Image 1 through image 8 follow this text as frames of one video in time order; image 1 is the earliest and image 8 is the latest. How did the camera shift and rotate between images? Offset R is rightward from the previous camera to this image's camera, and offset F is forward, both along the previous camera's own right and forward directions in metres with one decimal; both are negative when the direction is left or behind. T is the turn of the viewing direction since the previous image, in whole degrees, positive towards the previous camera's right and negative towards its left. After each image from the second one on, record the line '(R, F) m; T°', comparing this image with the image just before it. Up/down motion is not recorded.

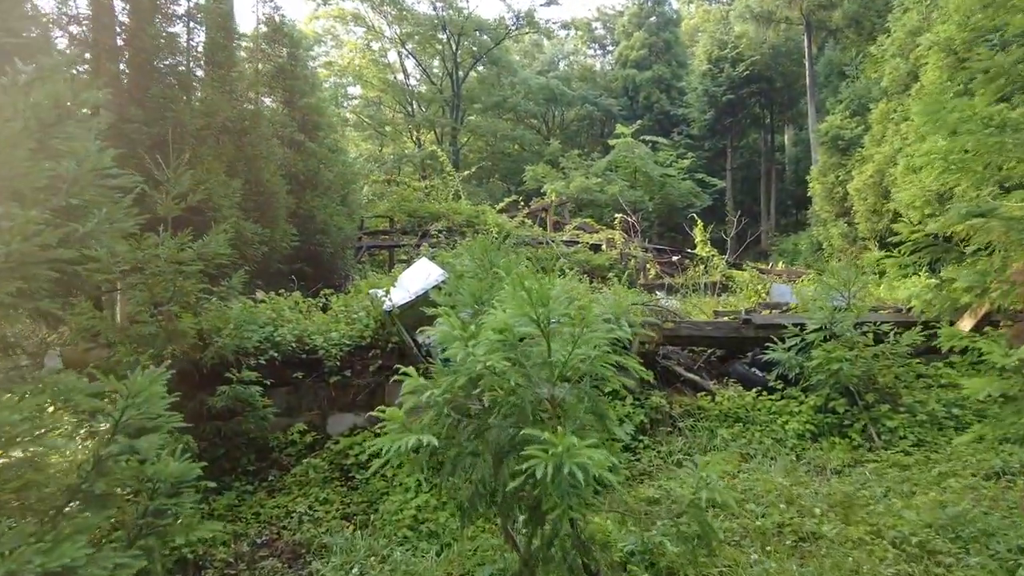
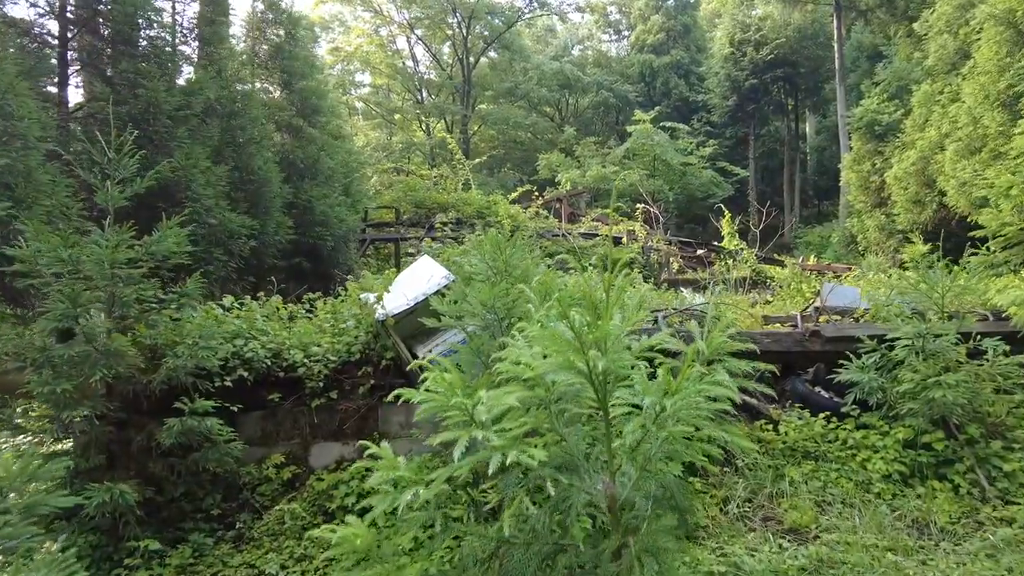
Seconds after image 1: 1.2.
(-0.1, +0.9) m; -1°
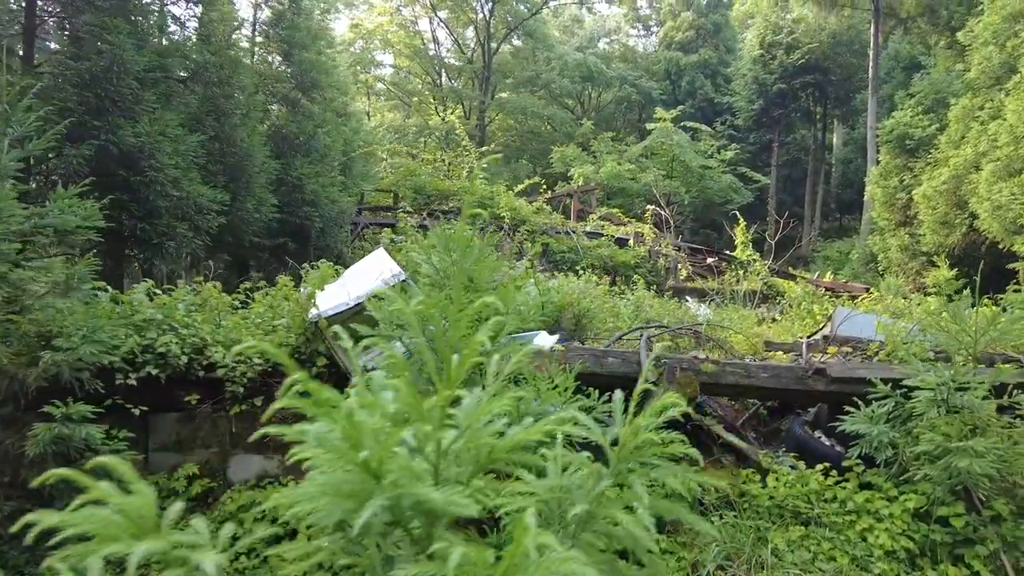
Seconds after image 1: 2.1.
(+0.3, +0.6) m; -1°
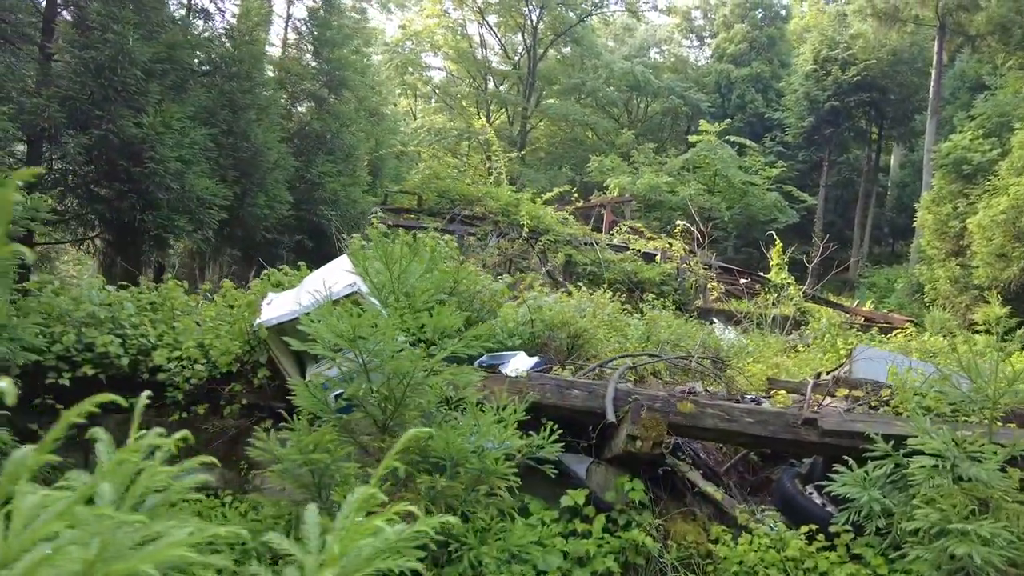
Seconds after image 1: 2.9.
(+0.5, +0.3) m; -4°
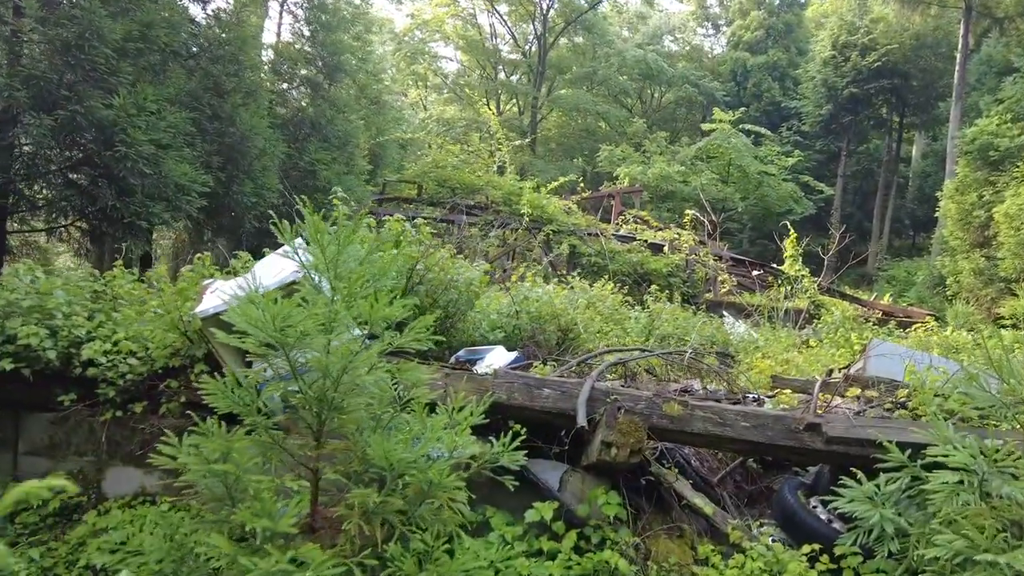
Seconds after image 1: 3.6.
(+0.3, +0.4) m; -1°
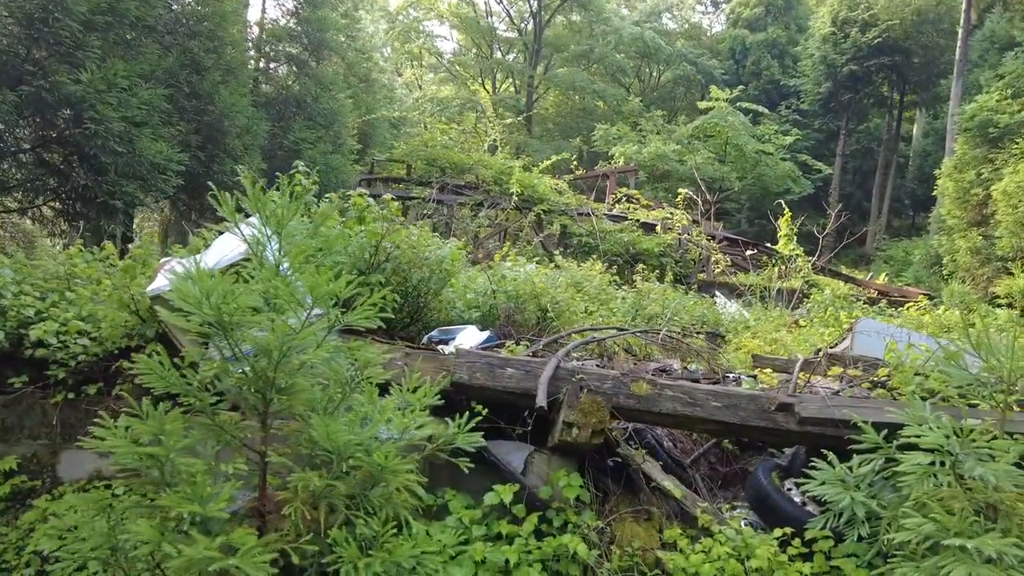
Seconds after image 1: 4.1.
(+0.2, +0.1) m; 0°
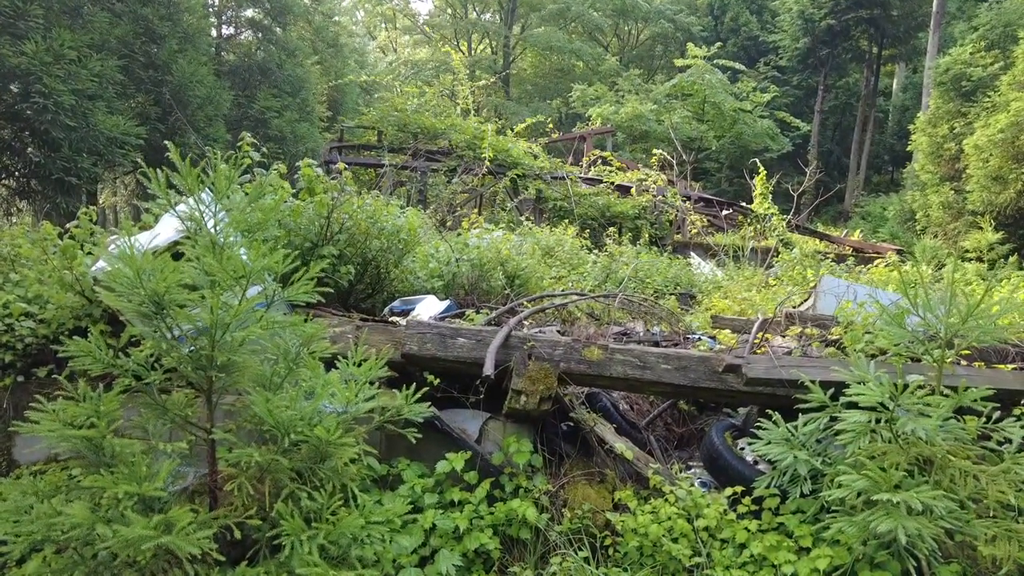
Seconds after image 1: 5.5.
(+0.2, 0.0) m; +1°
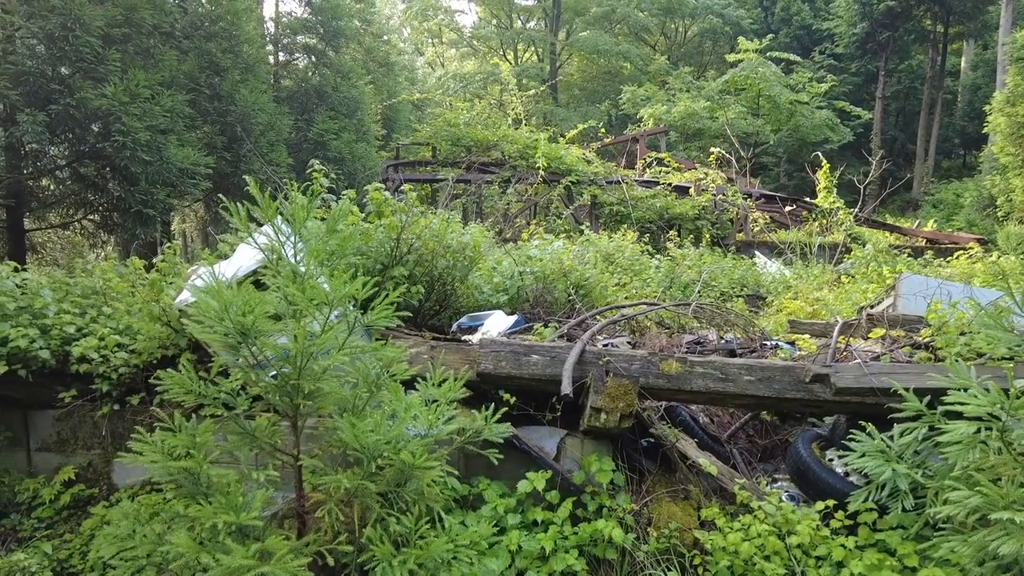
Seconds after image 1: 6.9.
(-0.1, 0.0) m; -5°
